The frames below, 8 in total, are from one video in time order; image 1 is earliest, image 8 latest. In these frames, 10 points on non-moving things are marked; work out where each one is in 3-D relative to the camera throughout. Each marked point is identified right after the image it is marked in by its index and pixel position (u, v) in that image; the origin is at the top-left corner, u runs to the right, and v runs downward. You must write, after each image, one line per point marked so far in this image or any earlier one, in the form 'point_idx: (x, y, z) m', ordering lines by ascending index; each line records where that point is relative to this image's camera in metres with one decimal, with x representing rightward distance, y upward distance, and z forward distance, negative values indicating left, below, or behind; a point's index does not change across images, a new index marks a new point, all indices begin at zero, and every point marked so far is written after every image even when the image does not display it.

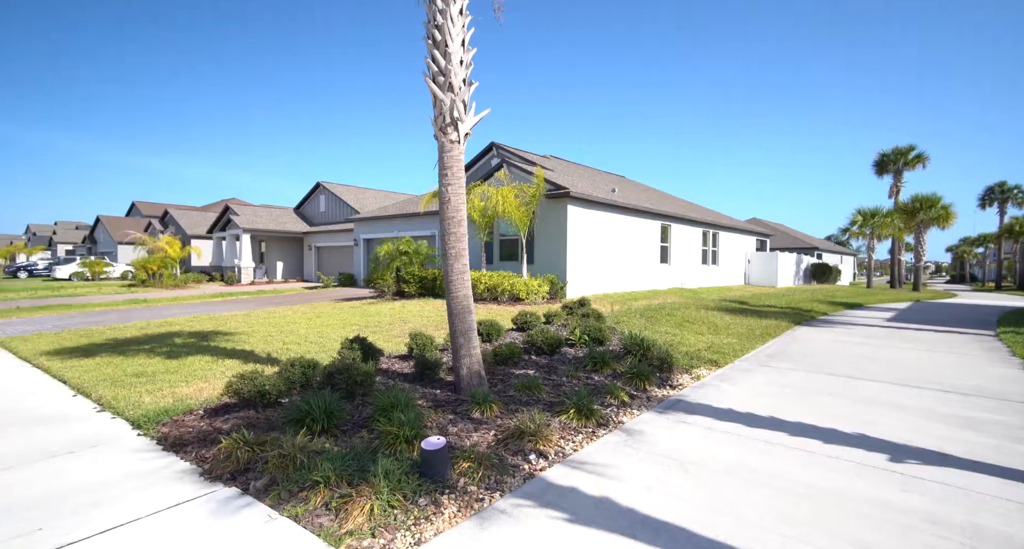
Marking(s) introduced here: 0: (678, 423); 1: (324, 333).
0: (+1.4, -1.2, +4.2) m
1: (-3.6, -1.1, +9.3) m
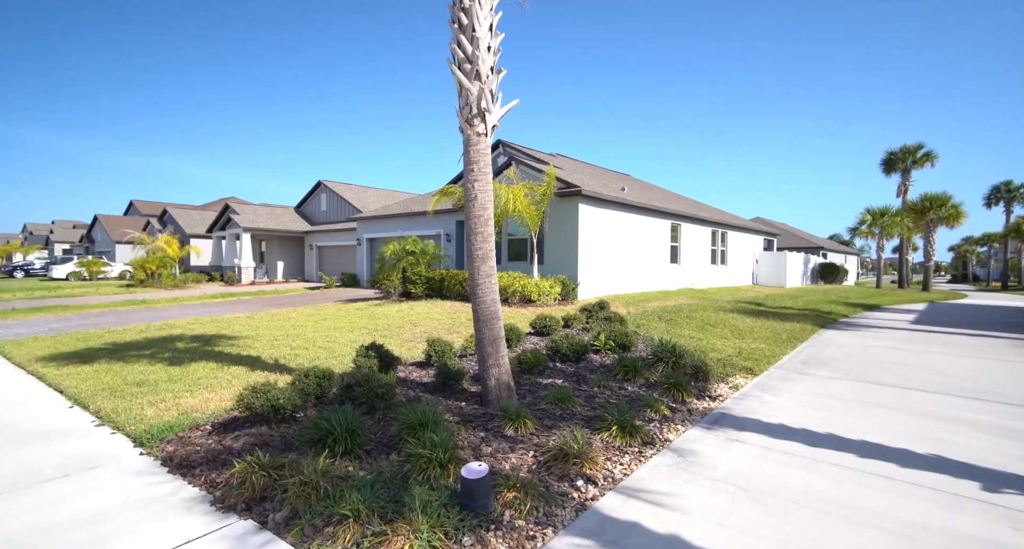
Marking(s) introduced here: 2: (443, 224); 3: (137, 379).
0: (+1.7, -1.3, +3.8) m
1: (-3.3, -1.2, +9.0) m
2: (-2.5, +1.9, +18.2) m
3: (-4.8, -1.3, +6.3) m
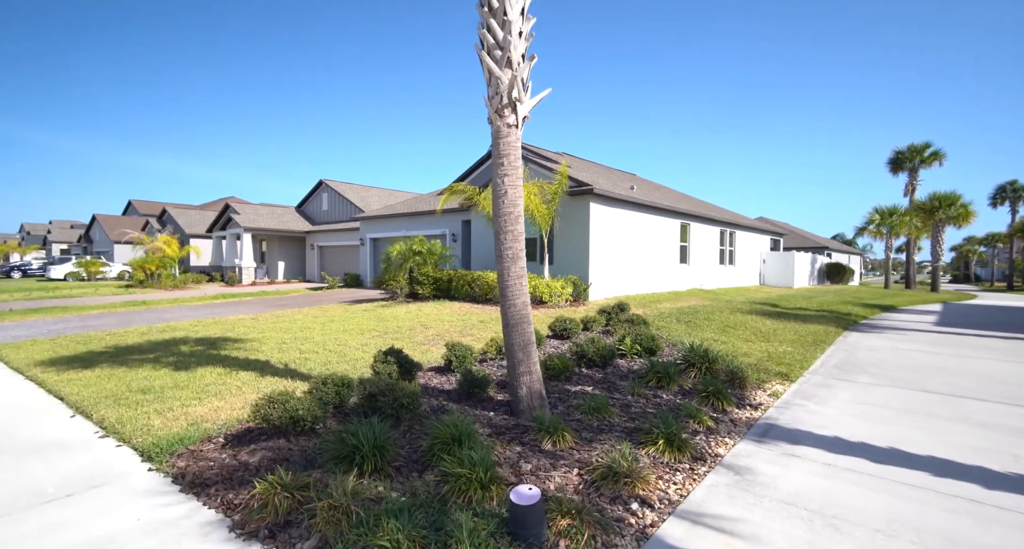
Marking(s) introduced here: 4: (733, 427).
0: (+2.0, -1.3, +3.5) m
1: (-3.0, -1.2, +8.7) m
2: (-2.3, +1.9, +17.9) m
3: (-4.5, -1.4, +6.0) m
4: (+1.9, -1.3, +4.2) m
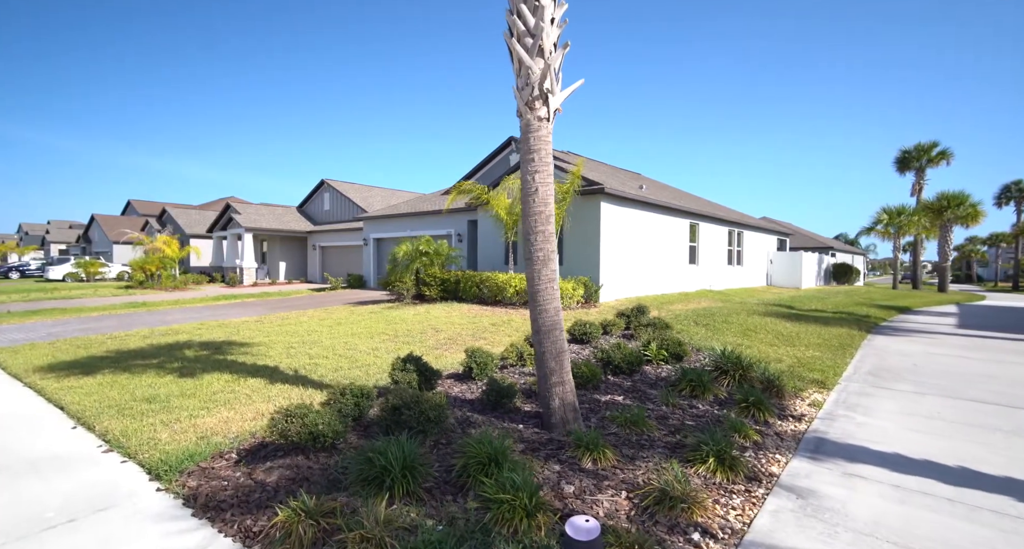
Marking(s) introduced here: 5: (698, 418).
0: (+2.2, -1.3, +3.3) m
1: (-2.7, -1.2, +8.4) m
2: (-2.1, +1.8, +17.6) m
3: (-4.2, -1.4, +5.8) m
4: (+2.1, -1.3, +3.9) m
5: (+1.6, -1.3, +4.3) m
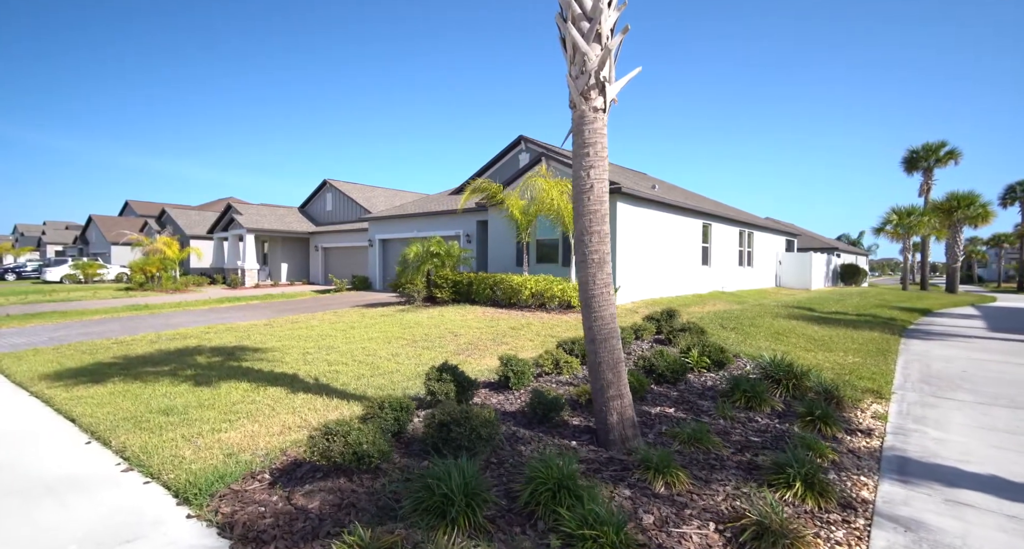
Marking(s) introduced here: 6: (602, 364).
0: (+2.6, -1.4, +3.0) m
1: (-2.3, -1.2, +8.1) m
2: (-1.7, +1.8, +17.3) m
3: (-3.8, -1.4, +5.4) m
4: (+2.6, -1.4, +3.6) m
5: (+2.0, -1.3, +4.0) m
6: (+0.7, -0.7, +3.8) m
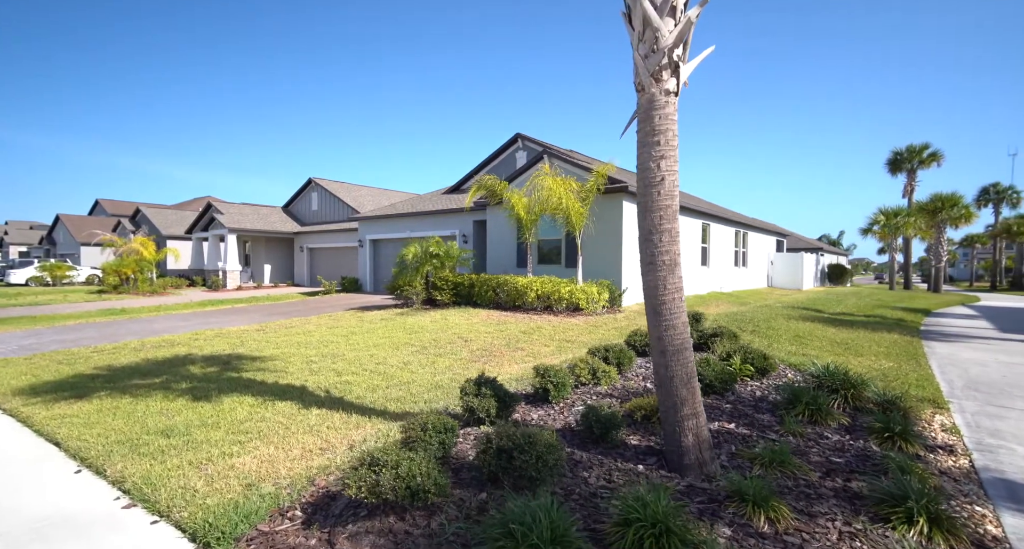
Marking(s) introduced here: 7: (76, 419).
0: (+3.1, -1.4, +2.7) m
1: (-2.1, -1.3, +7.6) m
2: (-1.8, +1.7, +16.8) m
3: (-3.5, -1.5, +4.9) m
4: (+3.0, -1.4, +3.3) m
5: (+2.5, -1.3, +3.7) m
6: (+1.1, -0.7, +3.4) m
7: (-4.6, -1.5, +5.2) m
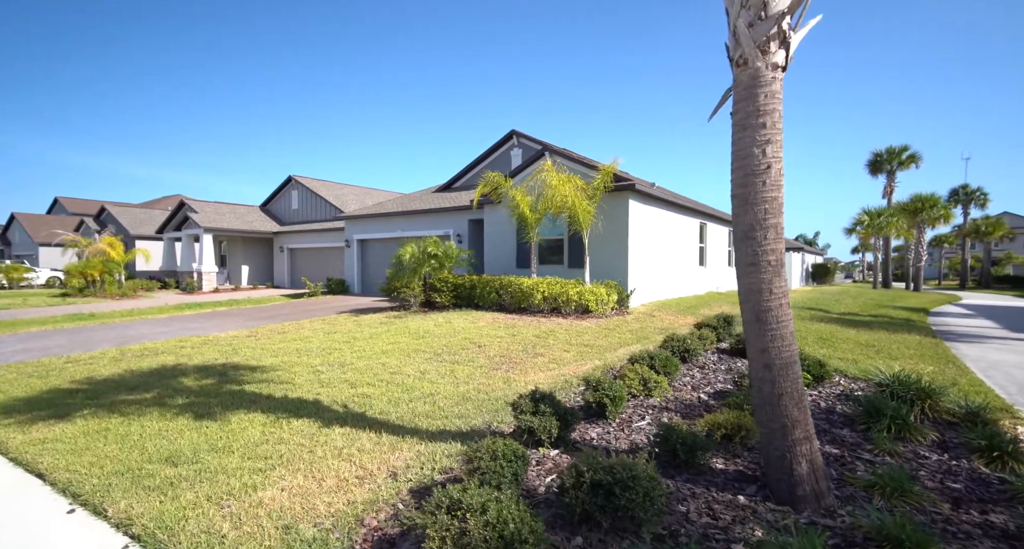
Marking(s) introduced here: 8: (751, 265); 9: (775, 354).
0: (+3.7, -1.4, +2.4) m
1: (-1.7, -1.3, +7.0) m
2: (-1.9, +1.7, +16.3) m
3: (-3.0, -1.5, +4.3) m
4: (+3.5, -1.4, +3.0) m
5: (+3.0, -1.3, +3.4) m
6: (+1.7, -0.7, +3.0) m
7: (-4.1, -1.5, +4.5) m
8: (+1.5, 0.0, +3.1) m
9: (+1.6, -0.5, +3.0) m
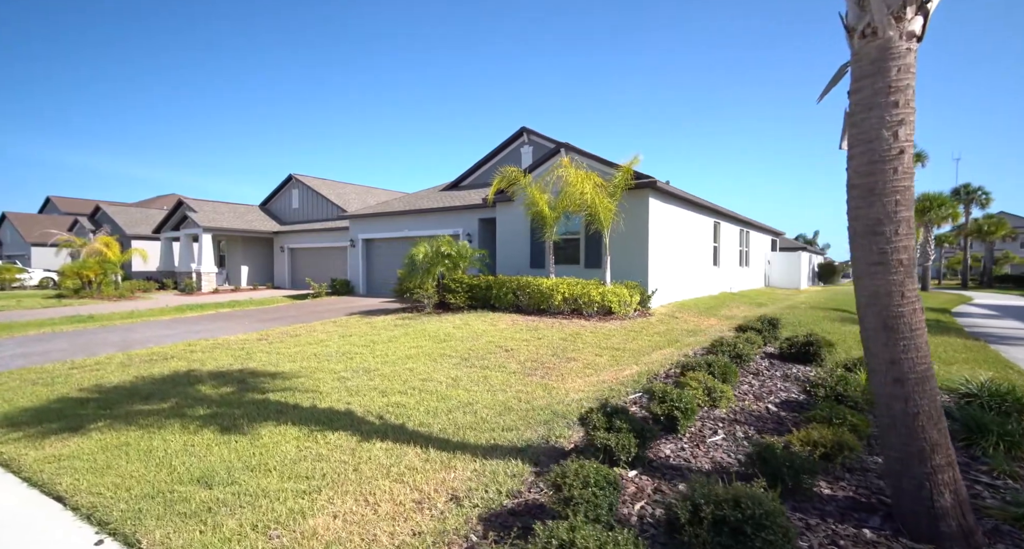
0: (+4.2, -1.4, +2.0) m
1: (-1.3, -1.3, +6.6) m
2: (-1.5, +1.7, +15.9) m
3: (-2.5, -1.5, +3.9) m
4: (+4.0, -1.4, +2.7) m
5: (+3.5, -1.3, +3.0) m
6: (+2.2, -0.8, +2.7) m
7: (-3.6, -1.6, +4.1) m
8: (+2.0, 0.0, +2.7) m
9: (+2.1, -0.5, +2.7) m
